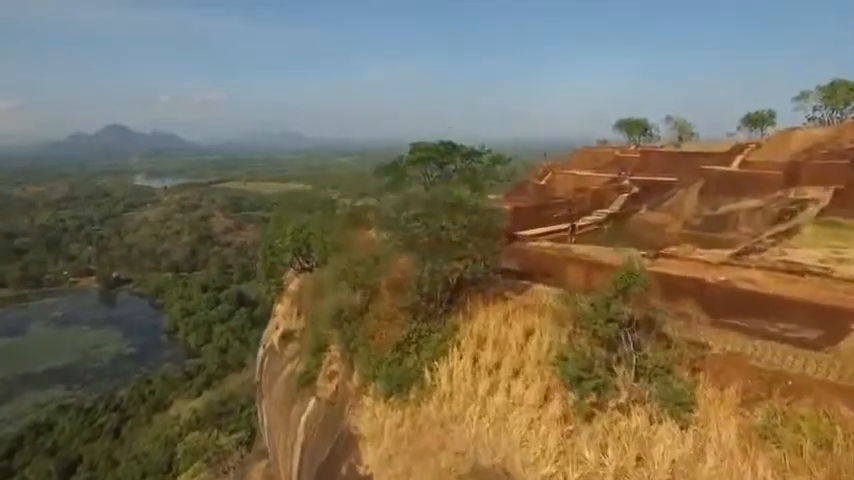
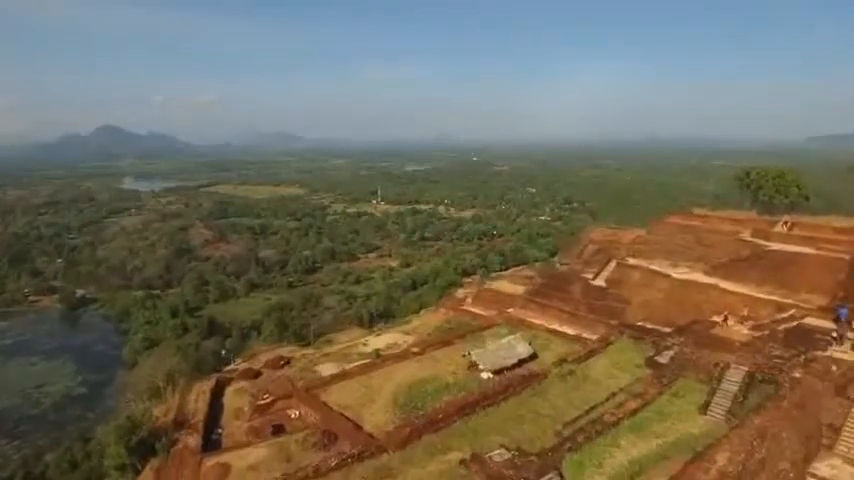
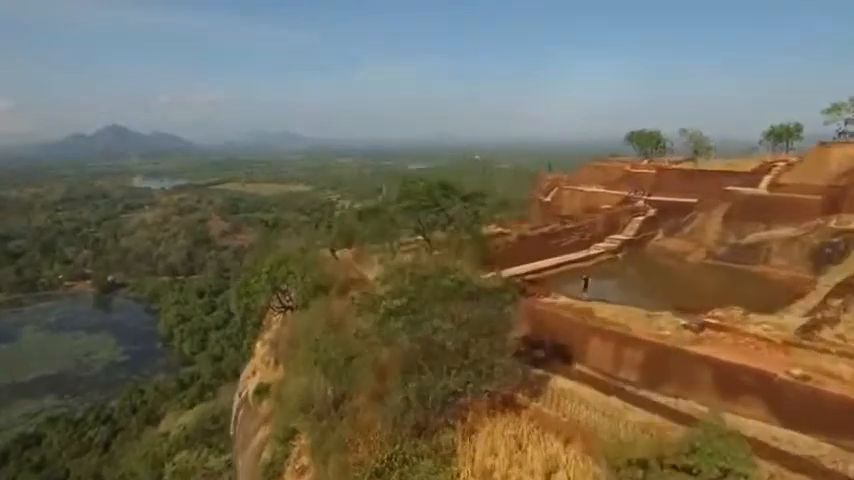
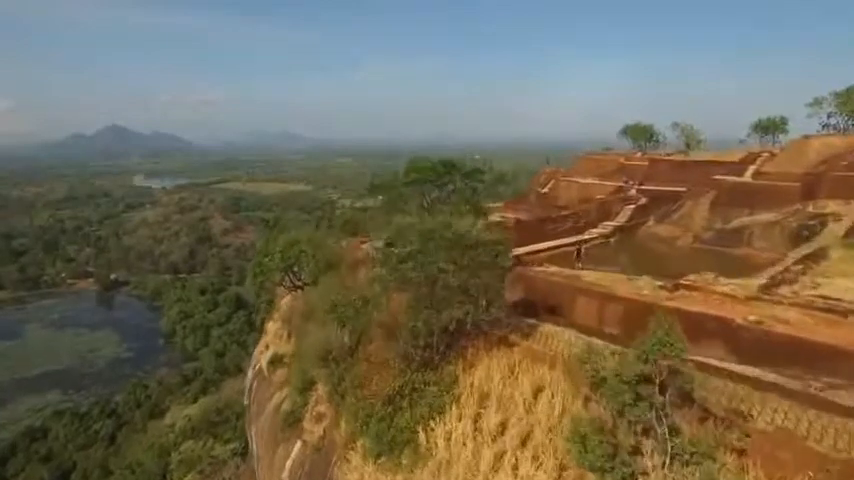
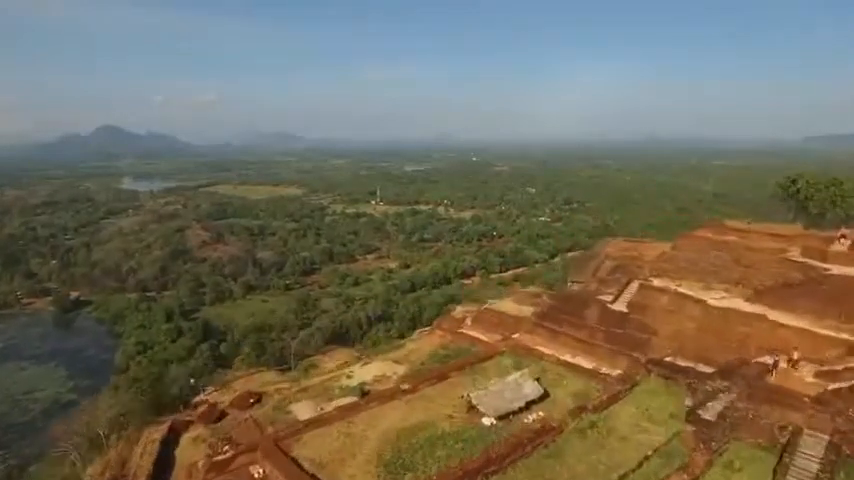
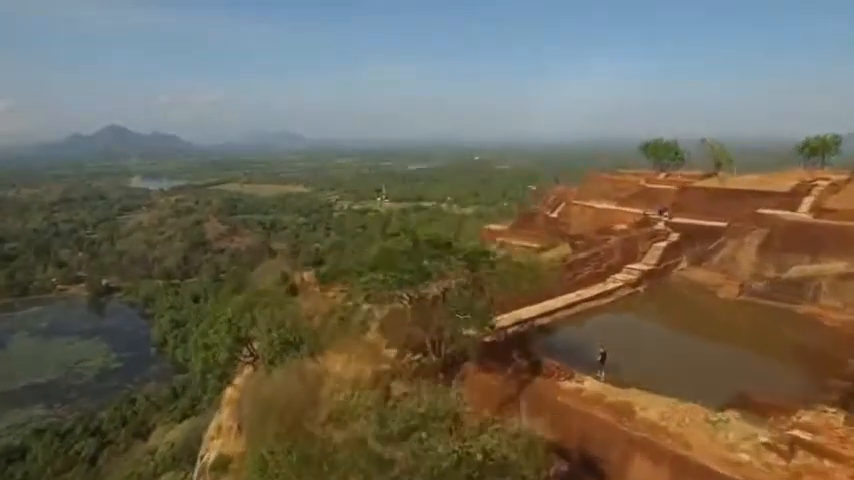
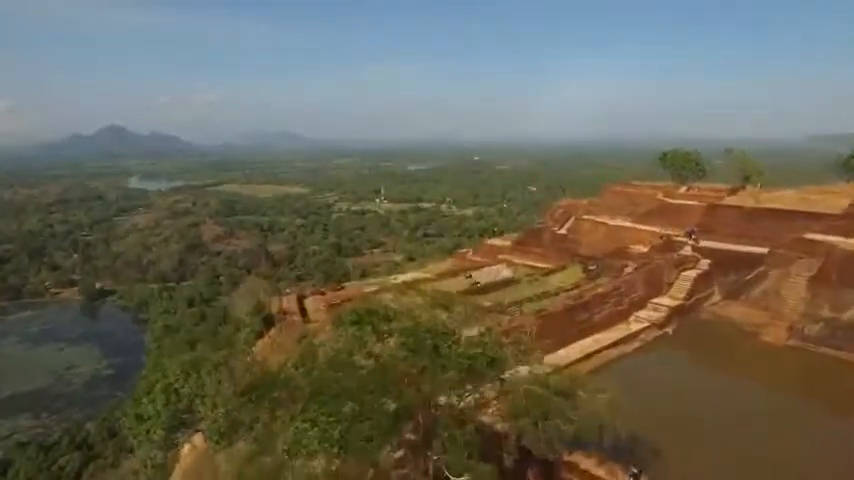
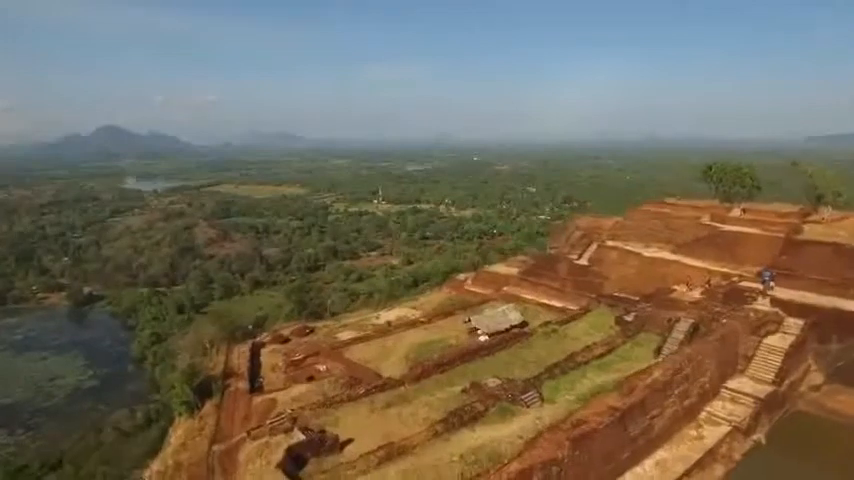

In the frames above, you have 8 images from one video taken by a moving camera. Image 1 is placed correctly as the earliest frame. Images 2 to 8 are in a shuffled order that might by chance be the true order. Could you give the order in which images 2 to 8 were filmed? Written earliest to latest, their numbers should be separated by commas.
4, 3, 6, 7, 8, 2, 5
